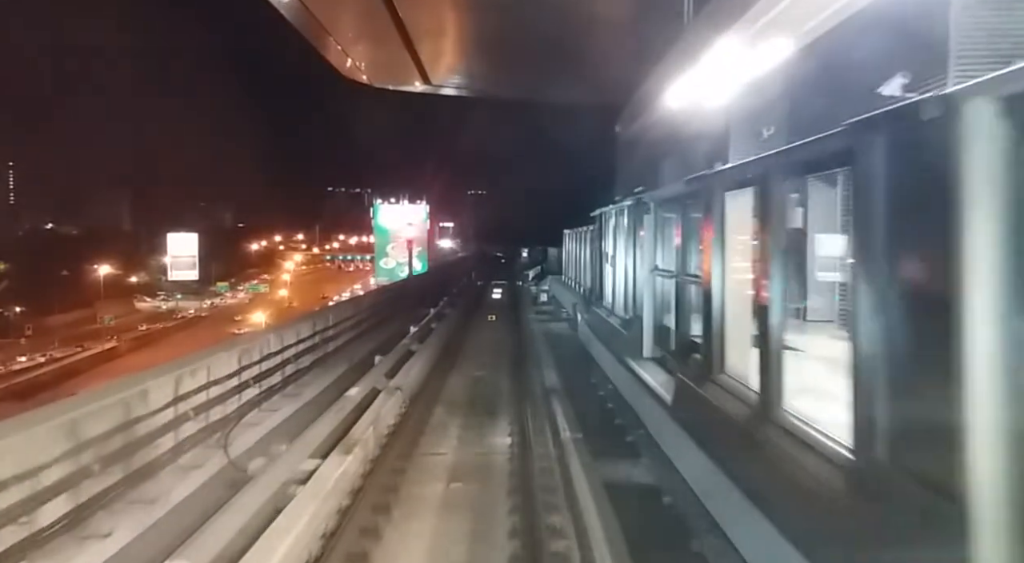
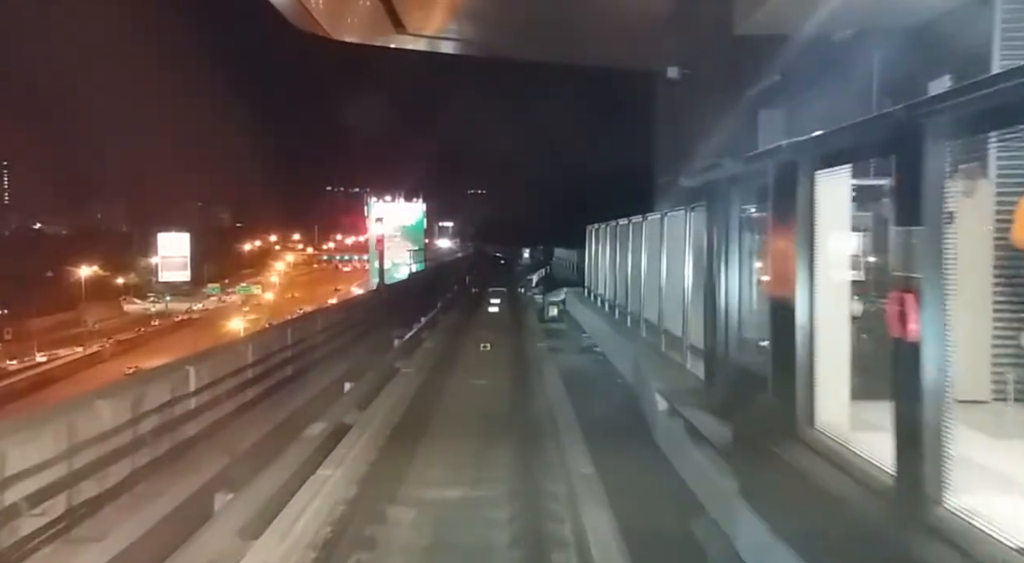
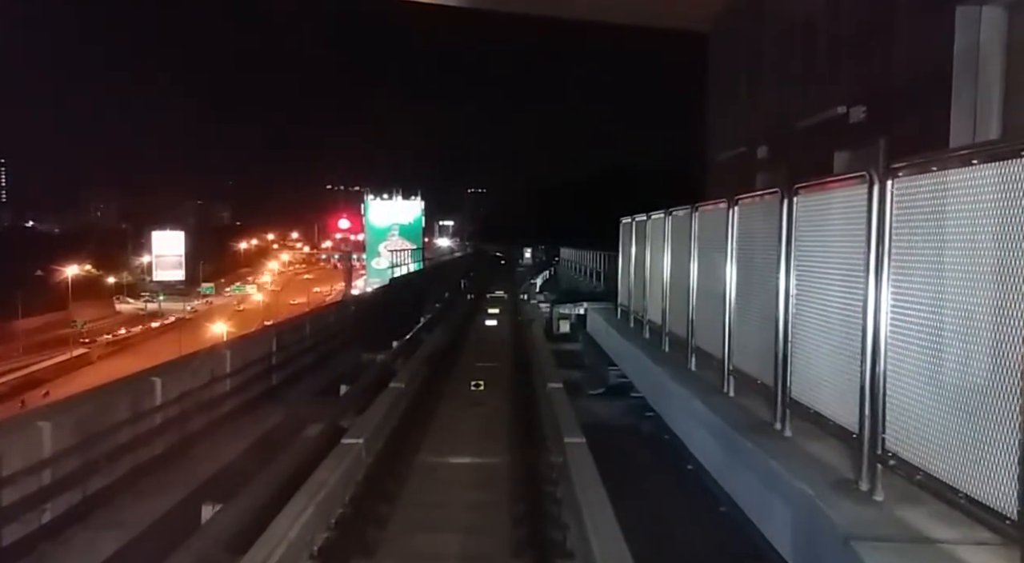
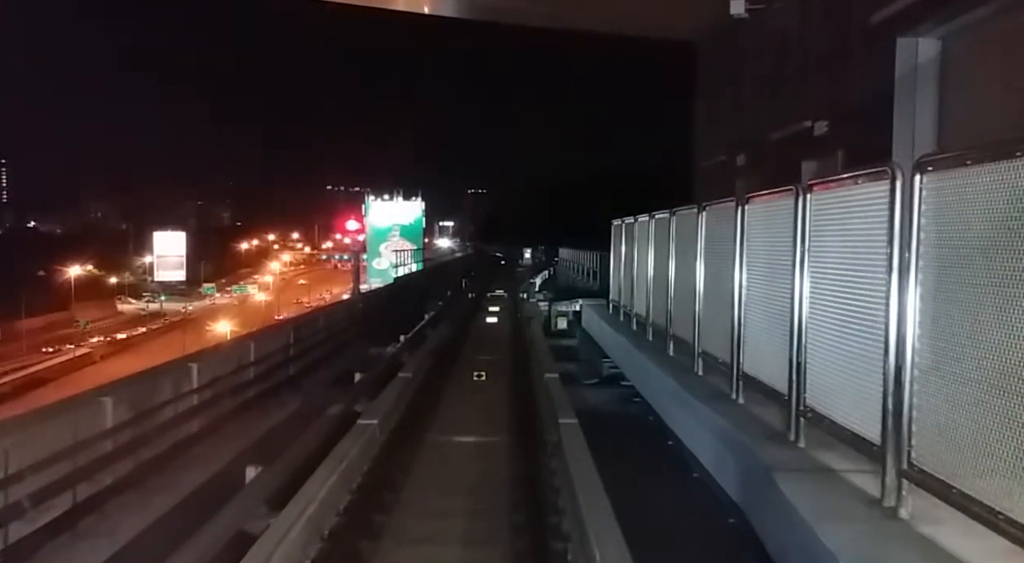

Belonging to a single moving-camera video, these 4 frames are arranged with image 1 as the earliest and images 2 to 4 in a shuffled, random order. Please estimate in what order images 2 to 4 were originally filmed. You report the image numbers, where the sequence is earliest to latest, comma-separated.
2, 4, 3
